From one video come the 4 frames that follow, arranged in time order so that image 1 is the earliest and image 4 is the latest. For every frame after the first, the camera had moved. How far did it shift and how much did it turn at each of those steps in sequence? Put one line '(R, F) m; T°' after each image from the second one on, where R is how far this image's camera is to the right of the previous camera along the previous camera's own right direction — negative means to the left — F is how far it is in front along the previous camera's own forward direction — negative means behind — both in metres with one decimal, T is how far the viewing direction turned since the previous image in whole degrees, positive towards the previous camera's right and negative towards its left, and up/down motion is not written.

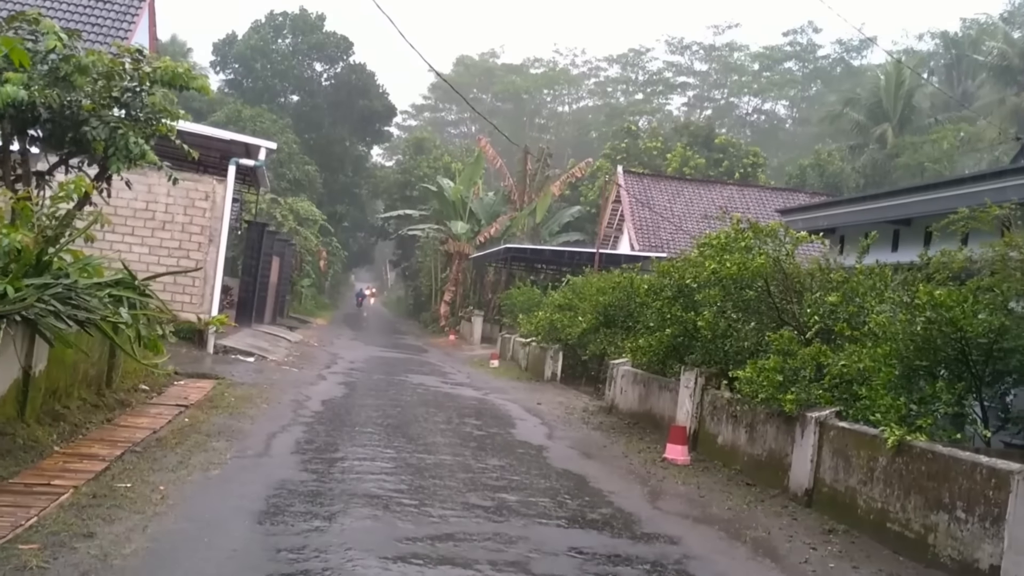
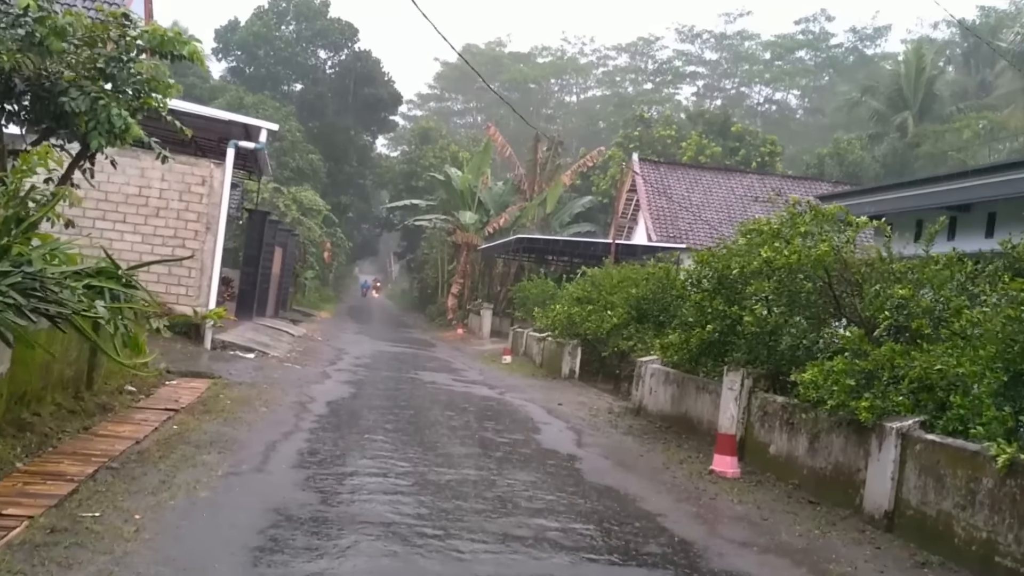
(-0.2, +1.1) m; 0°
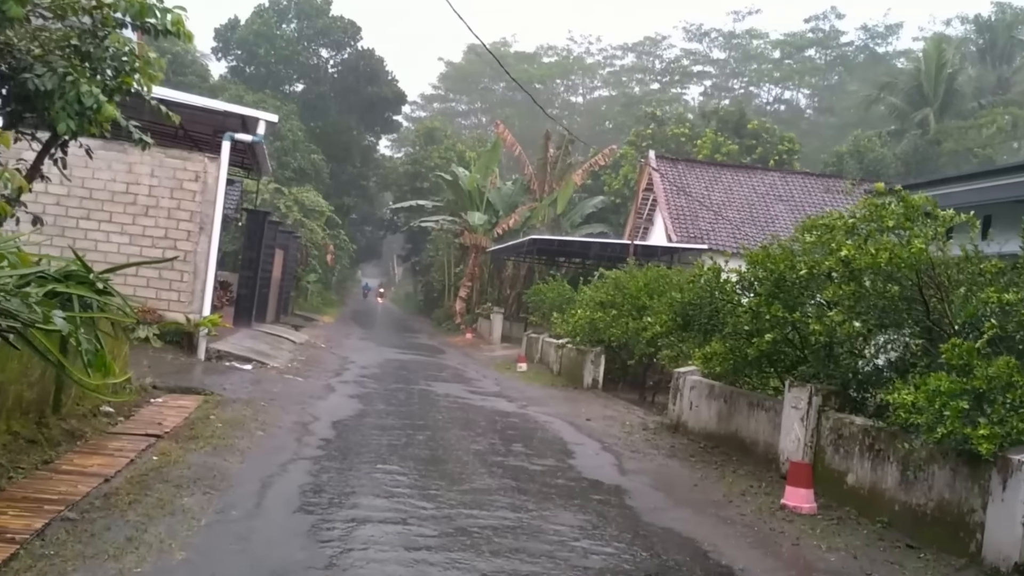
(-0.3, +1.3) m; 0°
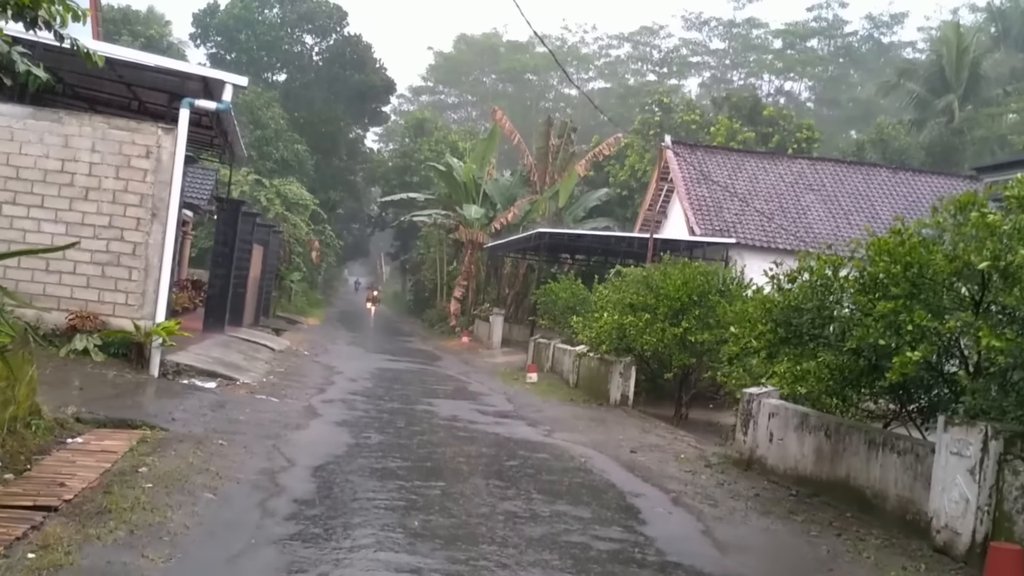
(-0.4, +2.5) m; +1°
